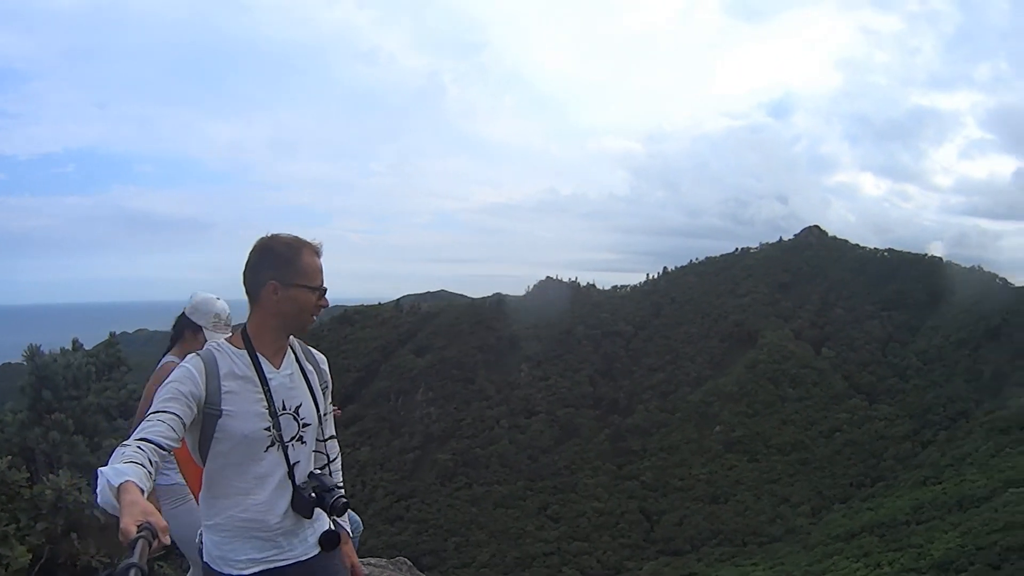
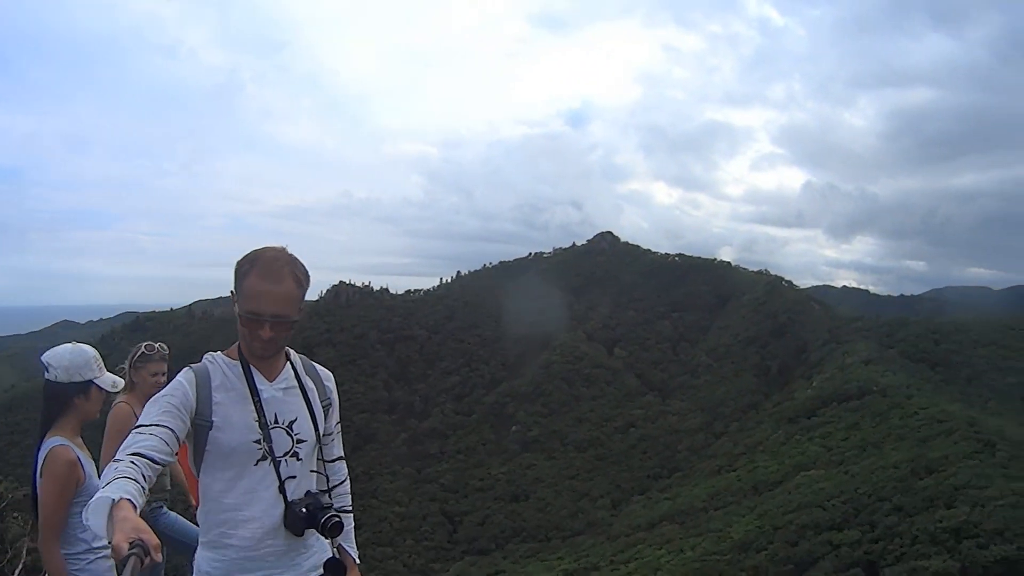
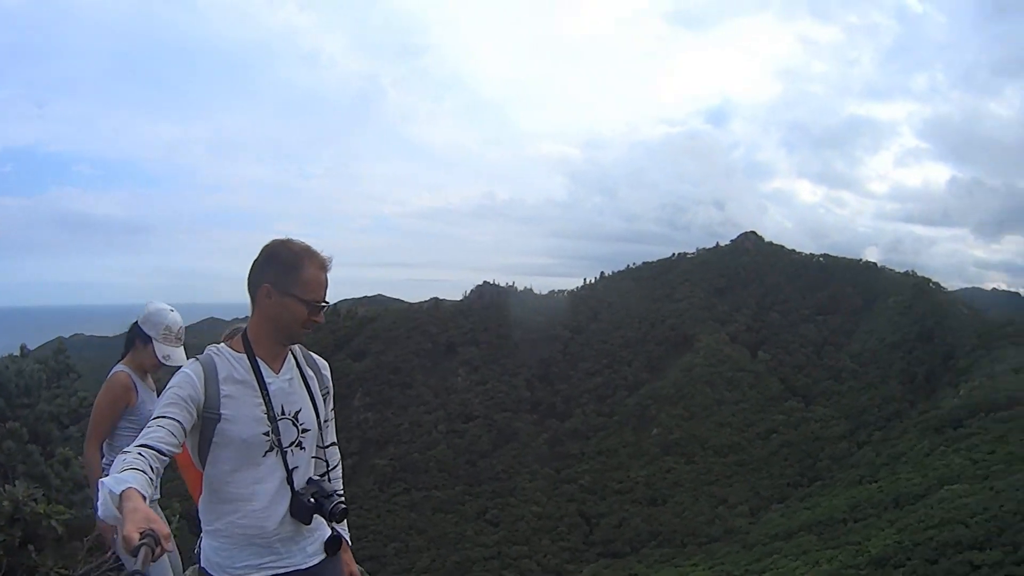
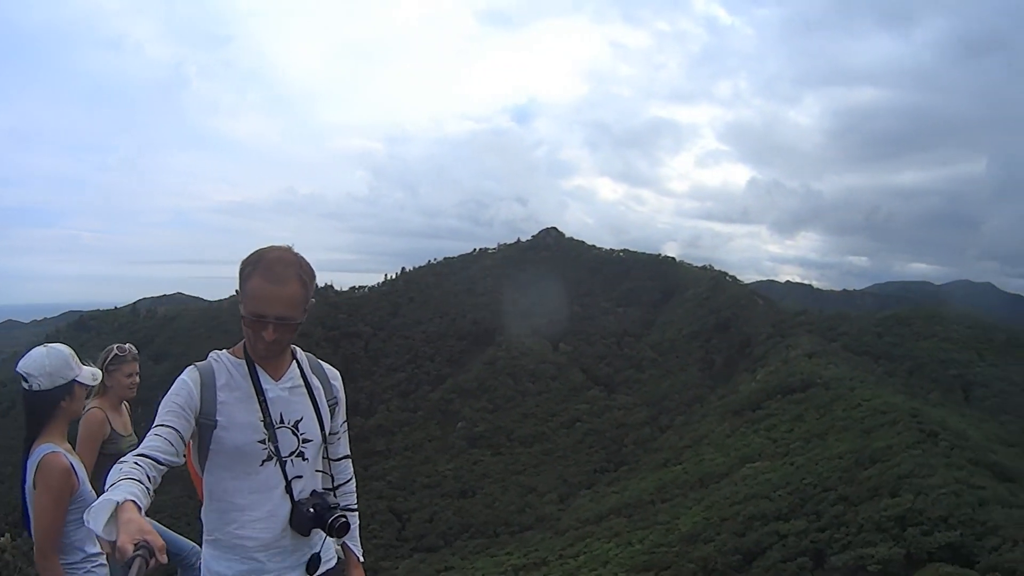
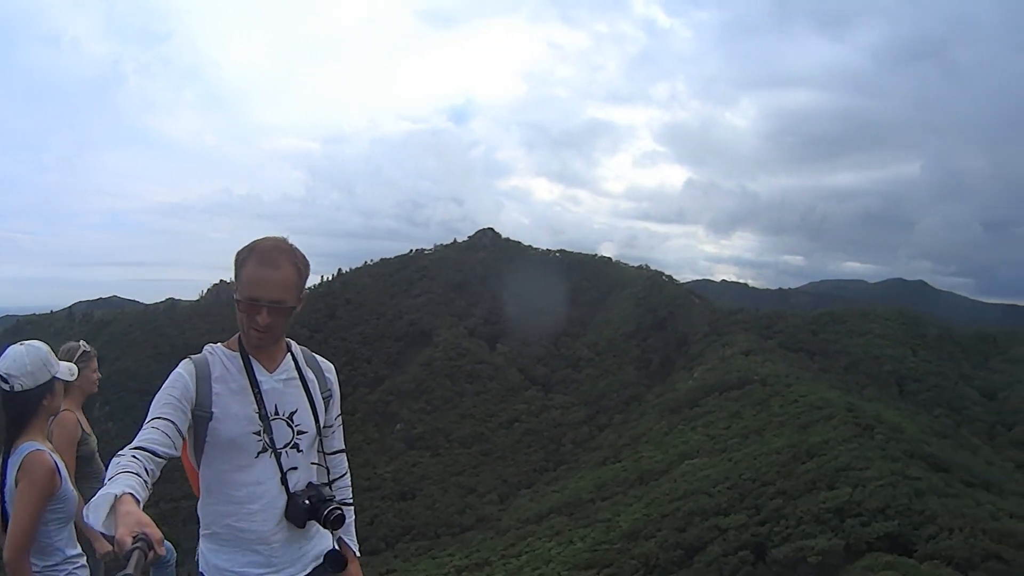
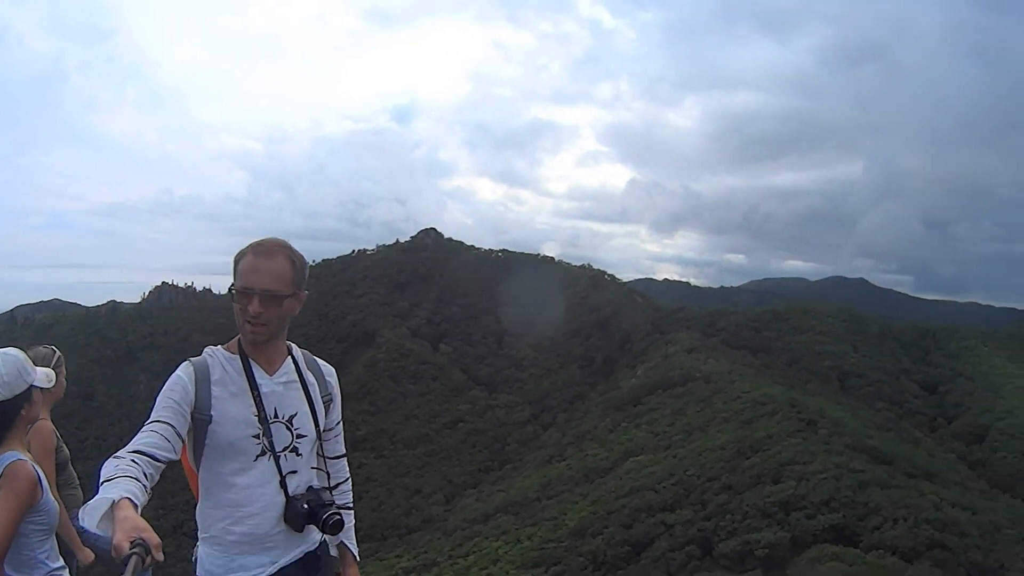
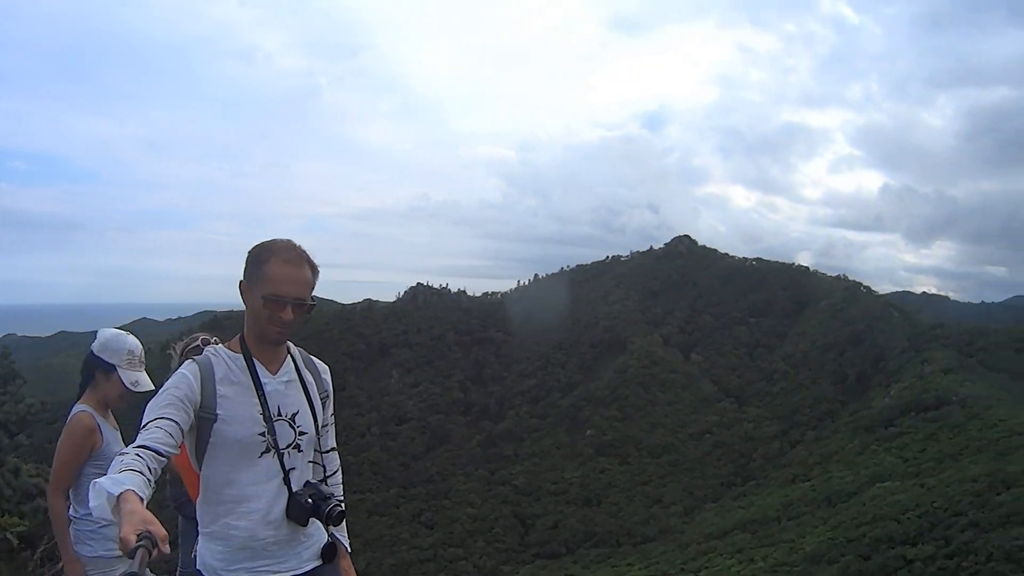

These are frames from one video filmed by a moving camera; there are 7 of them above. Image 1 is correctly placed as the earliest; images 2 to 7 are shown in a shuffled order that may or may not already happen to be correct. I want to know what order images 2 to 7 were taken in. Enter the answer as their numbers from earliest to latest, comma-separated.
3, 7, 2, 4, 5, 6
